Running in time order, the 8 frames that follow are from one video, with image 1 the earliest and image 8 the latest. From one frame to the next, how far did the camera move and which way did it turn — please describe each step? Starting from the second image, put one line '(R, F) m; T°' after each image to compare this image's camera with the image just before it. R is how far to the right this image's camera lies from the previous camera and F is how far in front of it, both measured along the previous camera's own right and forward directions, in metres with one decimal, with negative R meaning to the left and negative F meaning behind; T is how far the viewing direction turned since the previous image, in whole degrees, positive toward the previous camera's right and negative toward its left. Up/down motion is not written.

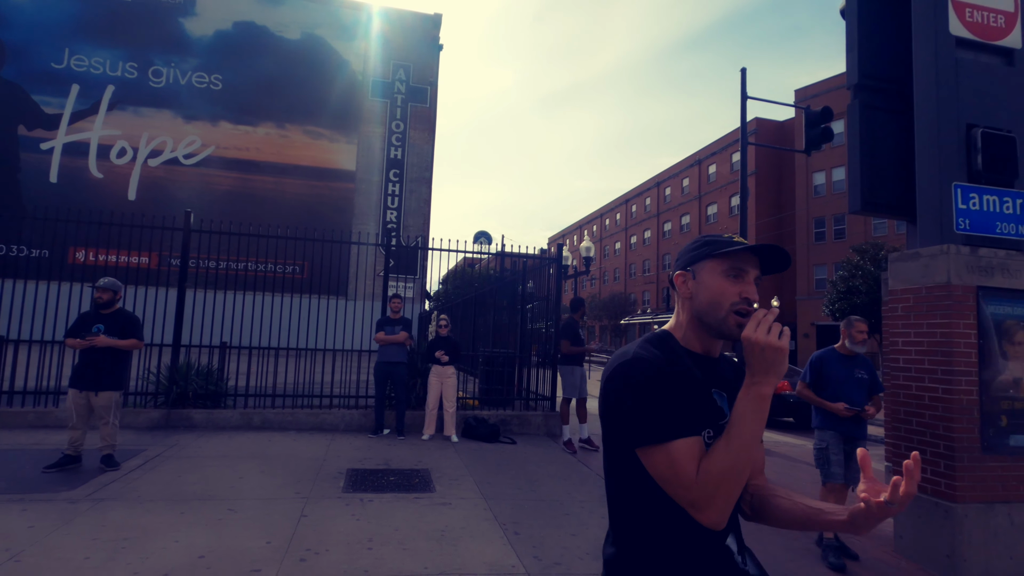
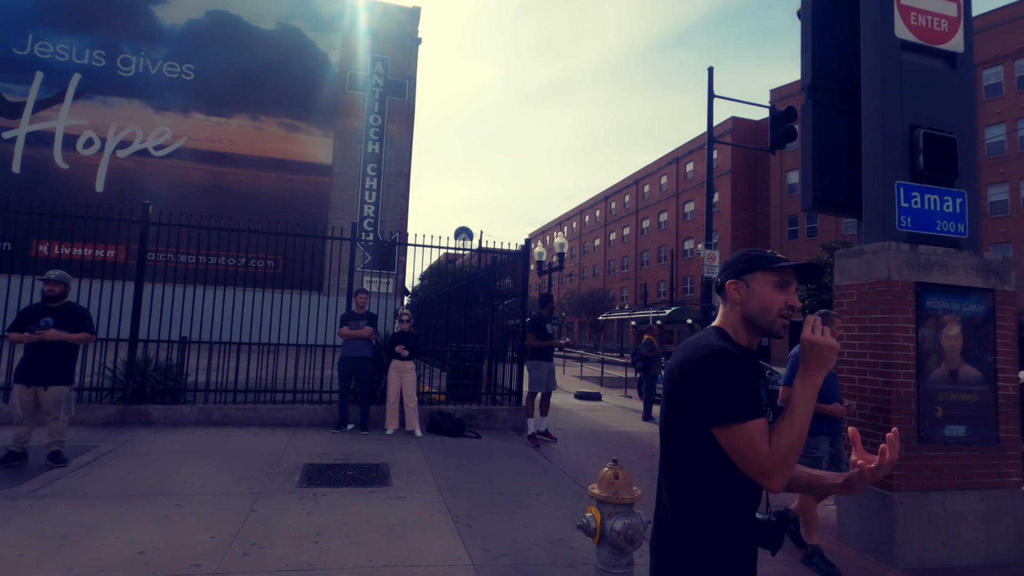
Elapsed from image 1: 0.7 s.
(+0.3, 0.0) m; +2°
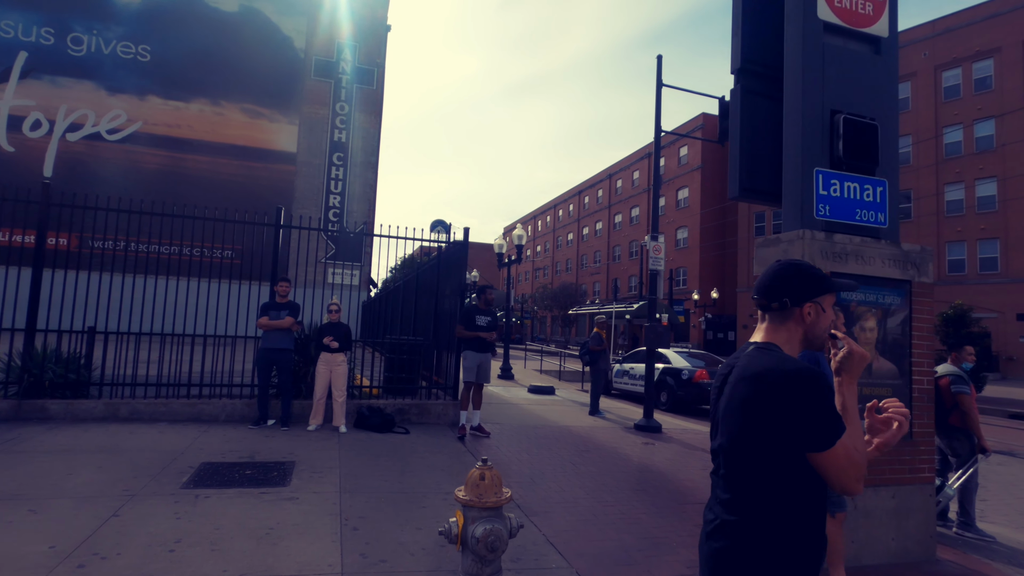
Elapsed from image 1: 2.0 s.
(+0.7, +0.3) m; +2°
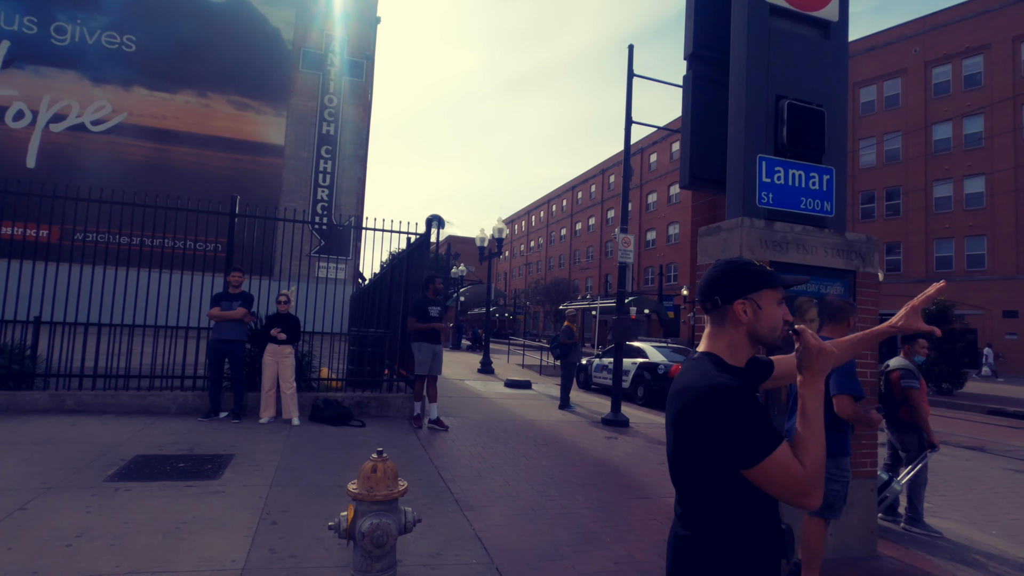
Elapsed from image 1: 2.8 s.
(+0.6, +0.1) m; 0°
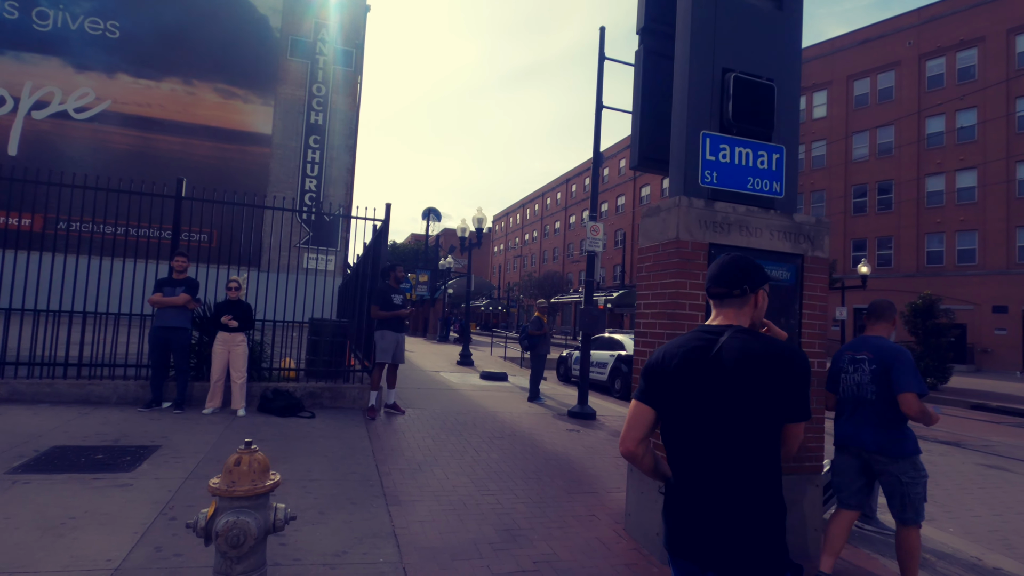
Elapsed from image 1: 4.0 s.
(+0.6, +0.3) m; 0°
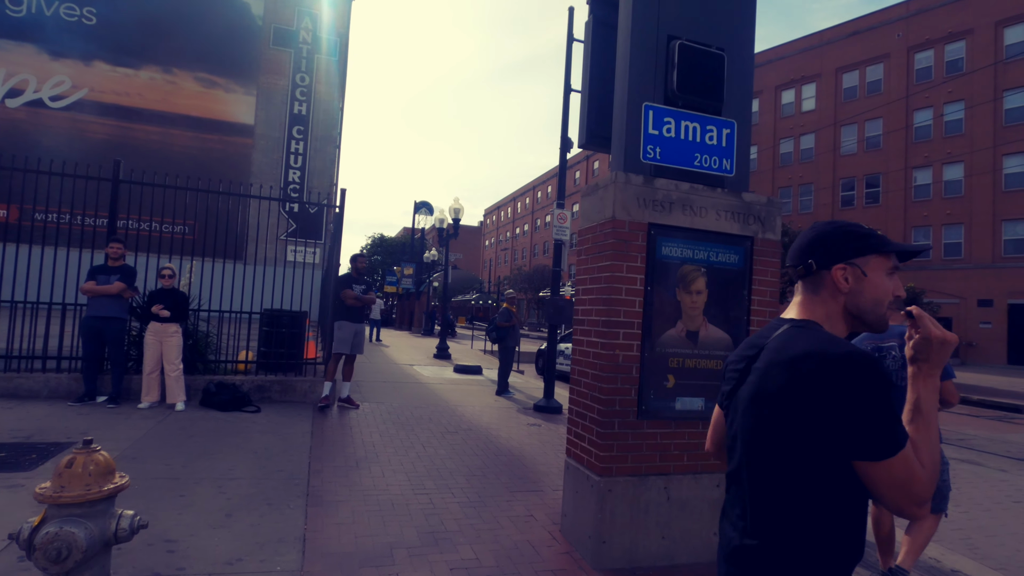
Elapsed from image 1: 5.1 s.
(+0.5, +0.3) m; +1°
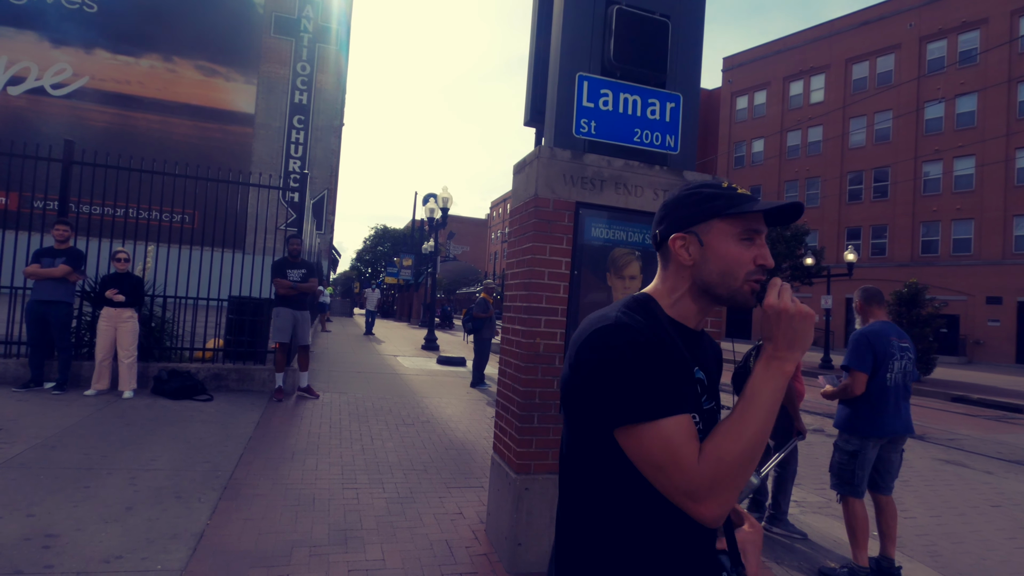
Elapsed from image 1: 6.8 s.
(+0.7, +0.3) m; -1°
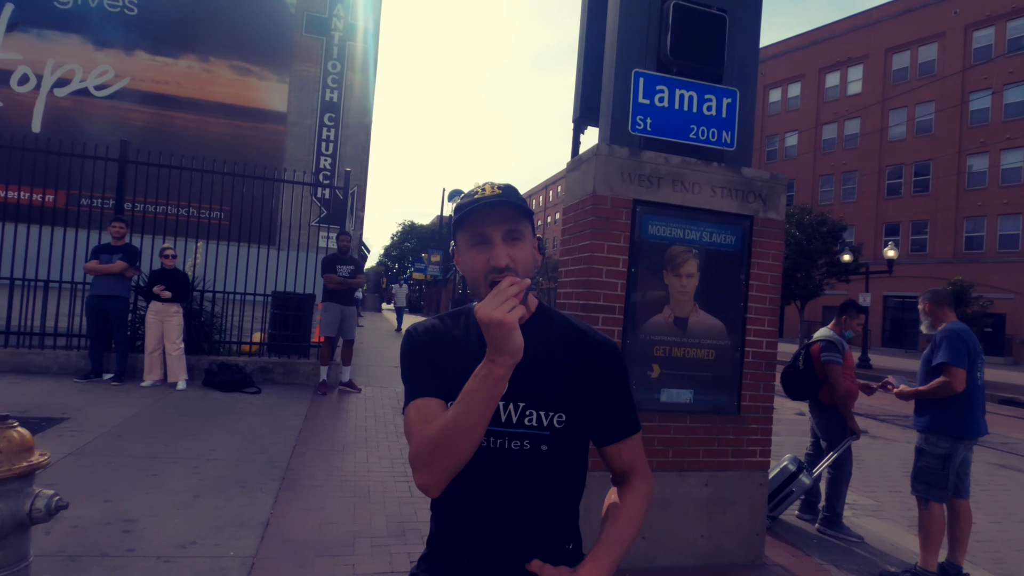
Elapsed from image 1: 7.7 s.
(-0.2, 0.0) m; -3°
